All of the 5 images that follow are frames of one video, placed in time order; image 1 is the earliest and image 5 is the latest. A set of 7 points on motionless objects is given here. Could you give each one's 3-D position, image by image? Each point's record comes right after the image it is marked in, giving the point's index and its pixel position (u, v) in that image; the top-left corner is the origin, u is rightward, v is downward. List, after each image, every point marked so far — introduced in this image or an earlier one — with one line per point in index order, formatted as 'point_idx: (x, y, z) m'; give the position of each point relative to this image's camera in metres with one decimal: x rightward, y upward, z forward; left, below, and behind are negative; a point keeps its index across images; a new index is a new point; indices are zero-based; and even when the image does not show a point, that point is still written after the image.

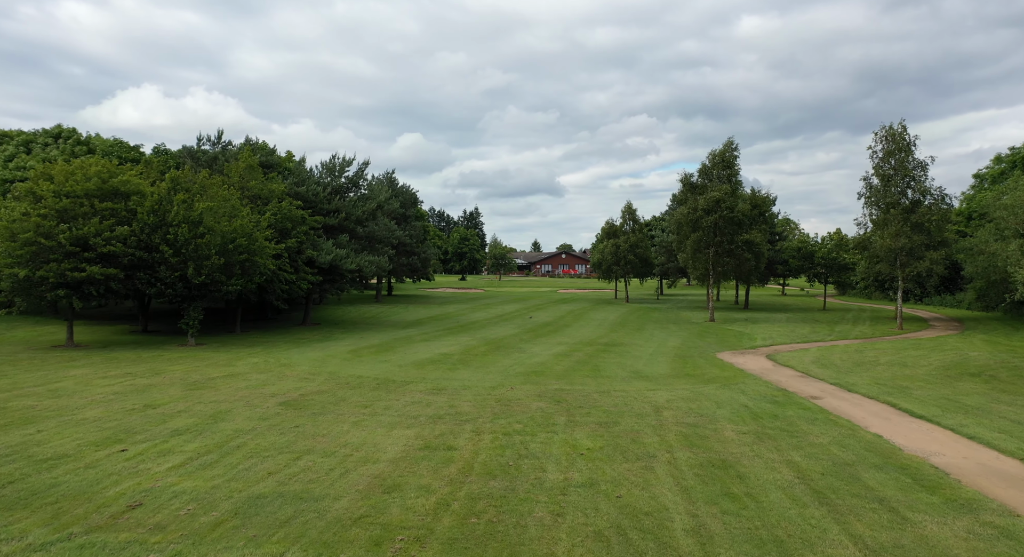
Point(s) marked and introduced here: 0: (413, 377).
0: (-2.7, -2.8, +19.2) m
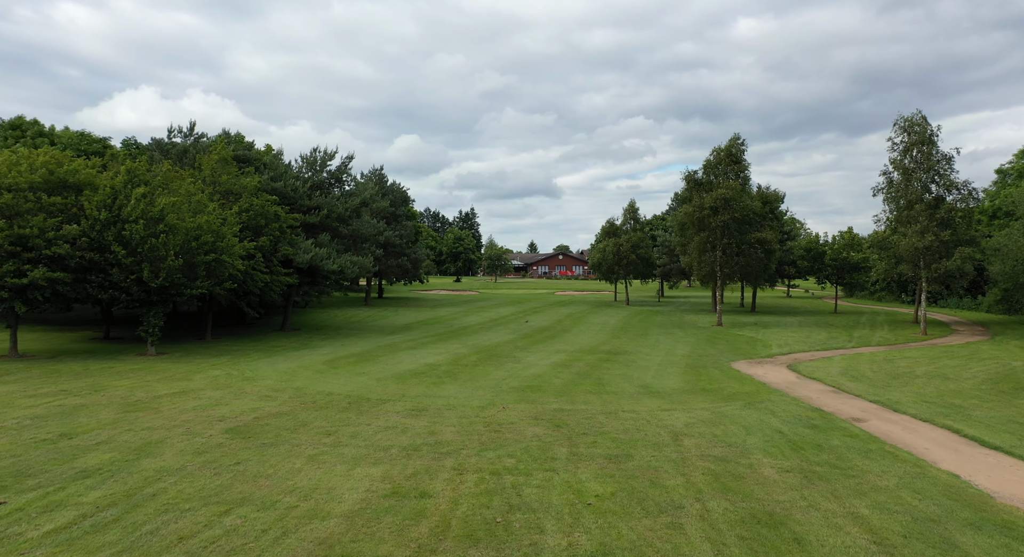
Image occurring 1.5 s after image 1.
0: (-2.9, -2.8, +16.8) m
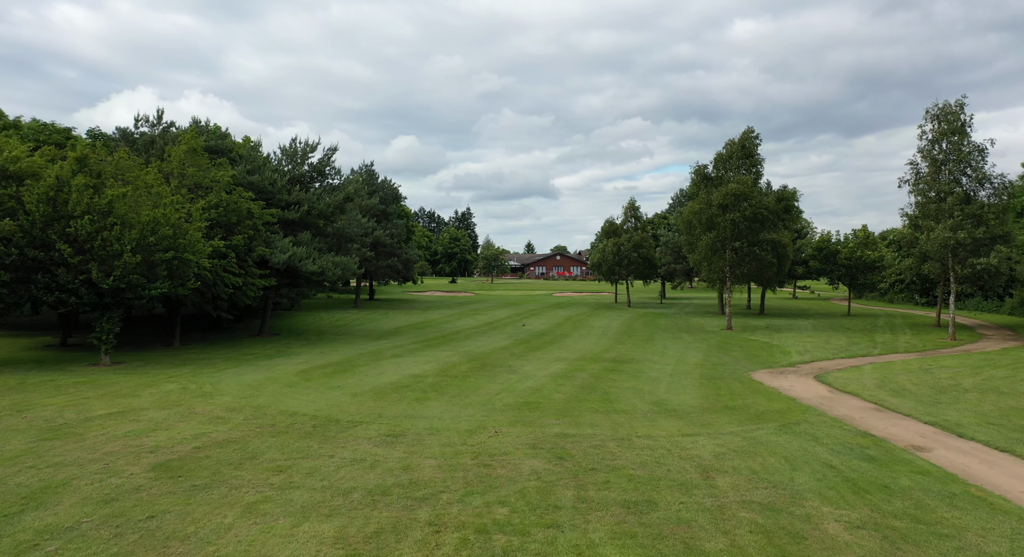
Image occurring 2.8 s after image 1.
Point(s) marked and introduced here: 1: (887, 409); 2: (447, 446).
0: (-3.0, -2.8, +14.4) m
1: (+8.3, -2.9, +15.3) m
2: (-1.1, -2.9, +12.2) m
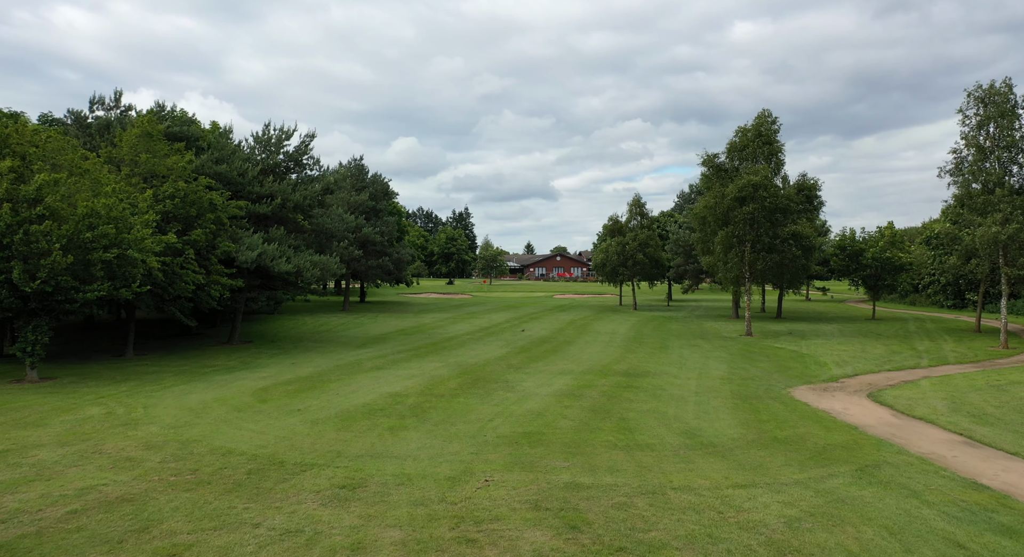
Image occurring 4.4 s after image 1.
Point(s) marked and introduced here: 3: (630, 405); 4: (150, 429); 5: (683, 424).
0: (-3.1, -2.8, +11.3) m
1: (+8.2, -2.9, +12.1) m
2: (-1.2, -2.9, +9.0) m
3: (+2.7, -2.9, +15.9) m
4: (-6.7, -2.8, +12.9) m
5: (+3.4, -2.9, +13.8) m
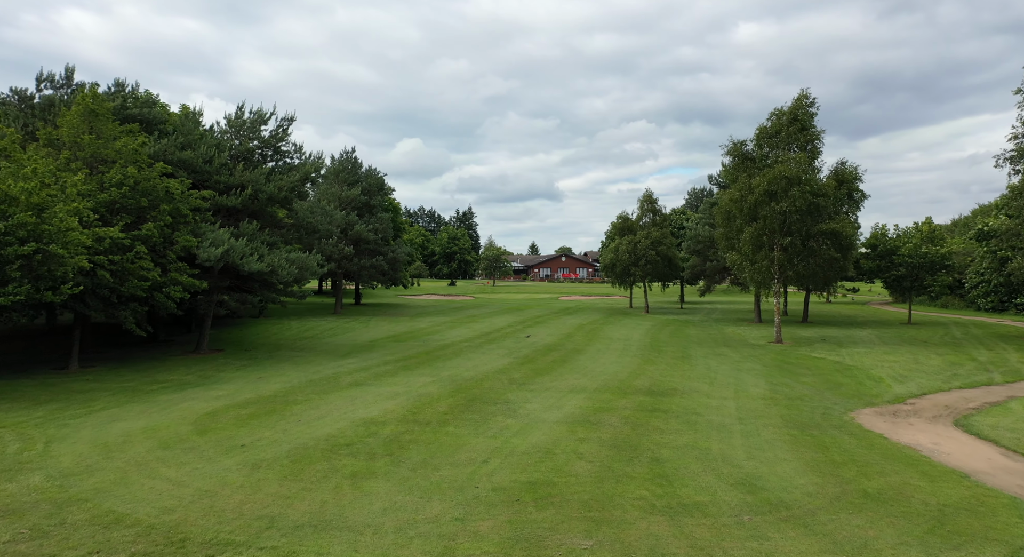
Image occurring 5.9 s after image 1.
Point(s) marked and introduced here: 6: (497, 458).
0: (-3.1, -2.8, +8.1) m
1: (+8.2, -2.9, +8.9) m
2: (-1.2, -2.9, +5.8) m
3: (+2.8, -2.9, +12.7) m
4: (-6.7, -2.8, +9.7) m
5: (+3.4, -2.9, +10.6) m
6: (-0.2, -2.9, +11.1) m
